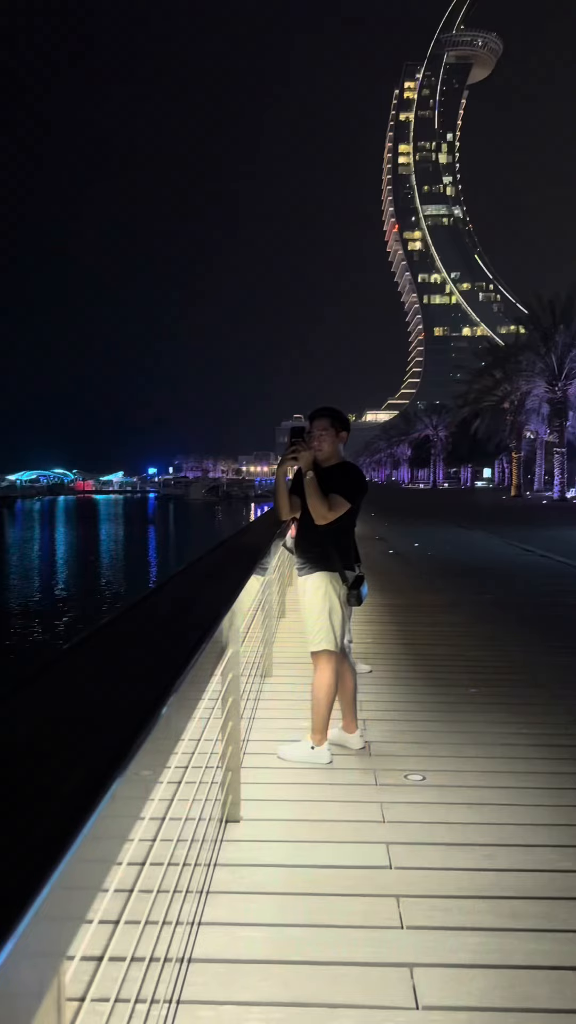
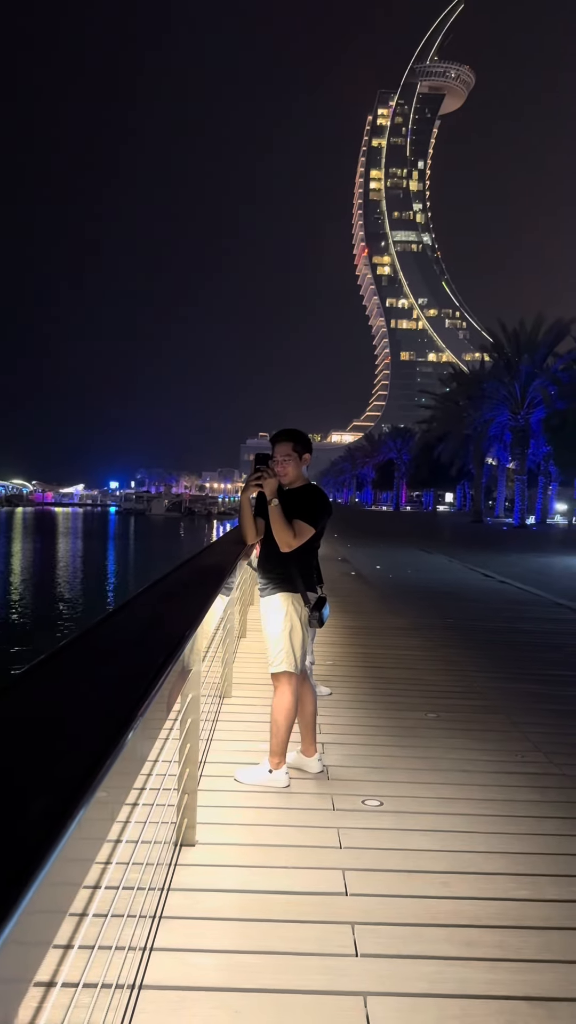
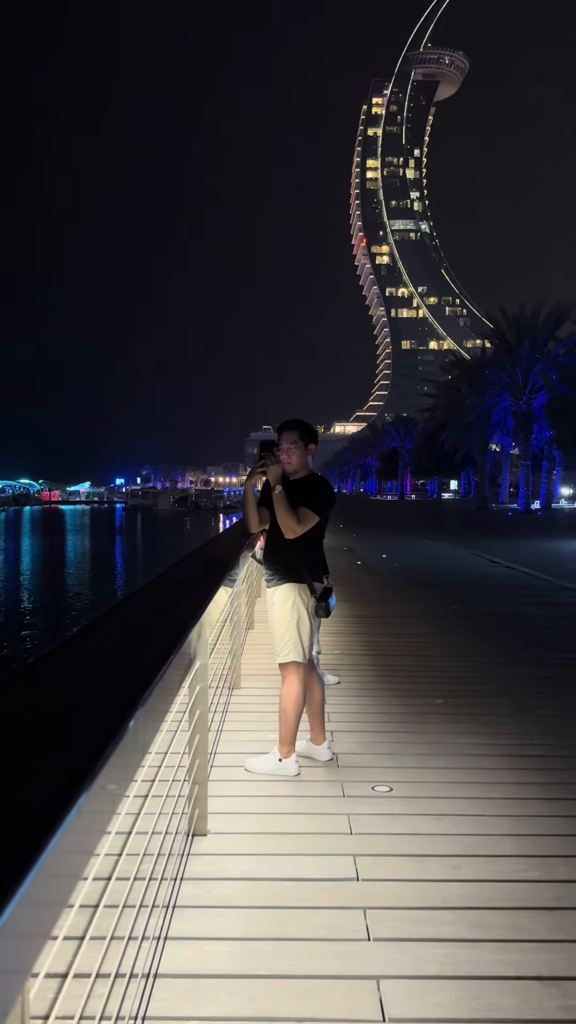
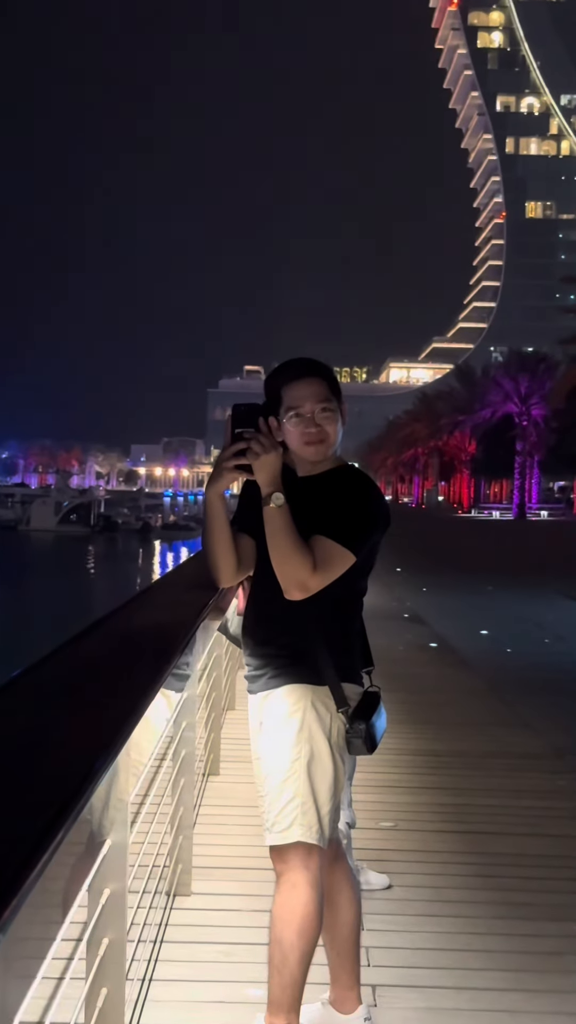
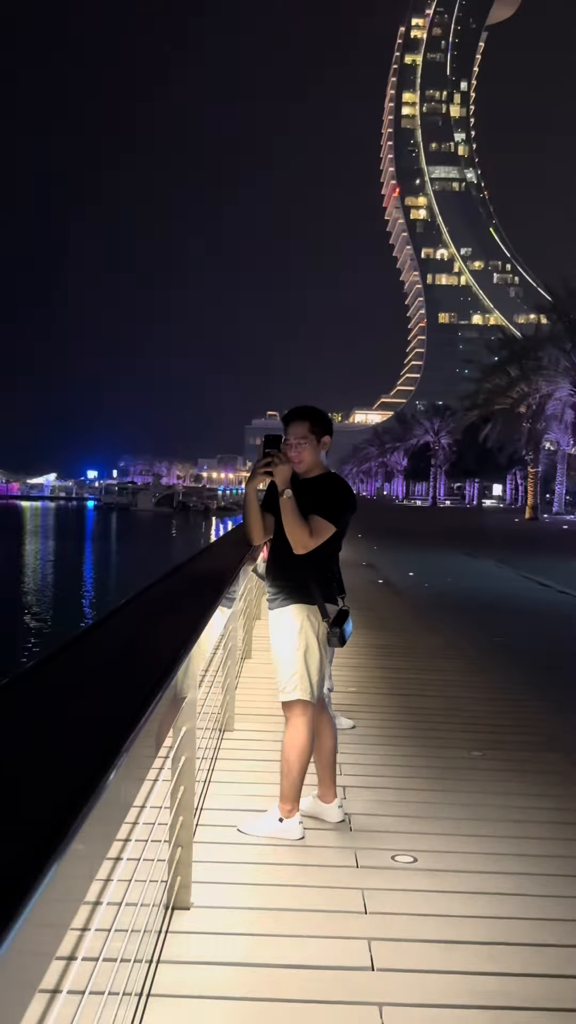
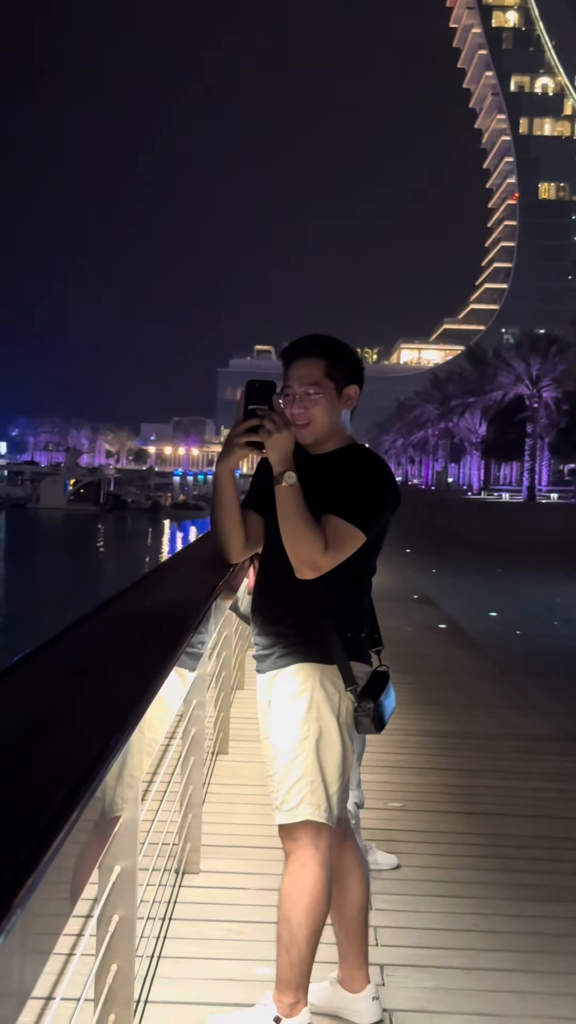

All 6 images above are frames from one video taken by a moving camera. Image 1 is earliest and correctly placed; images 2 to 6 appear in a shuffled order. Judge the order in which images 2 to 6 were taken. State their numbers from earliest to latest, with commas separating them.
3, 4, 6, 5, 2
